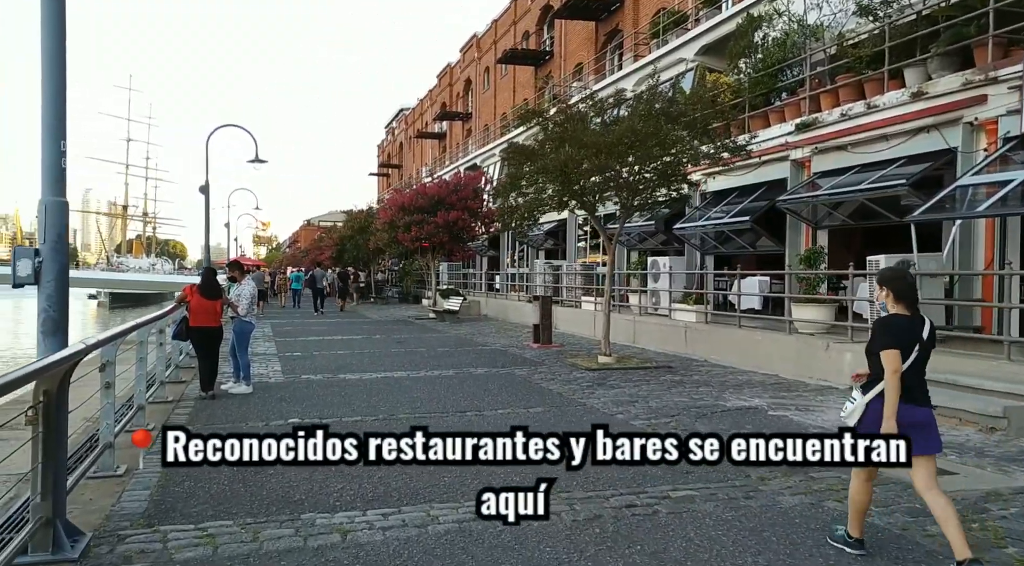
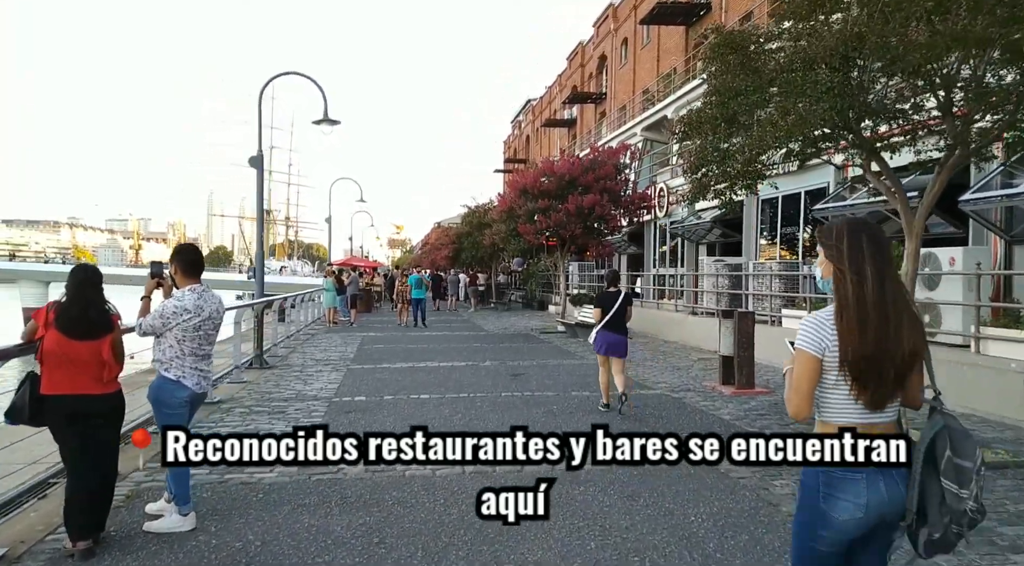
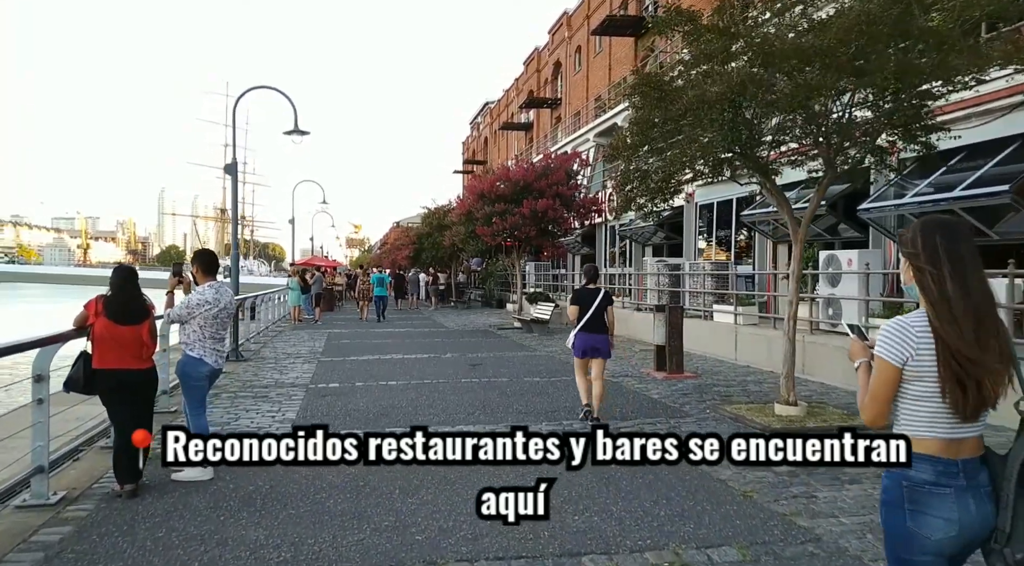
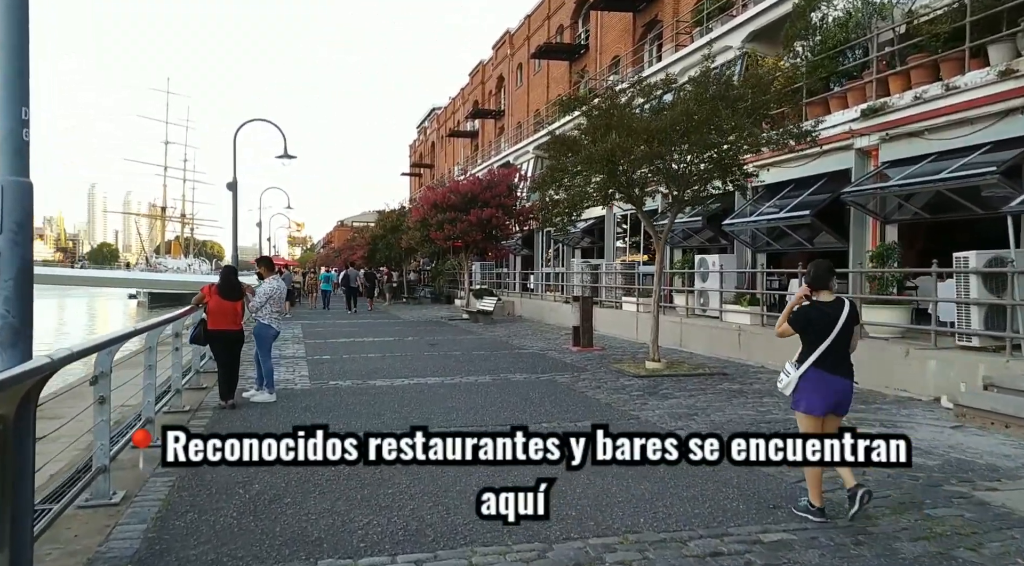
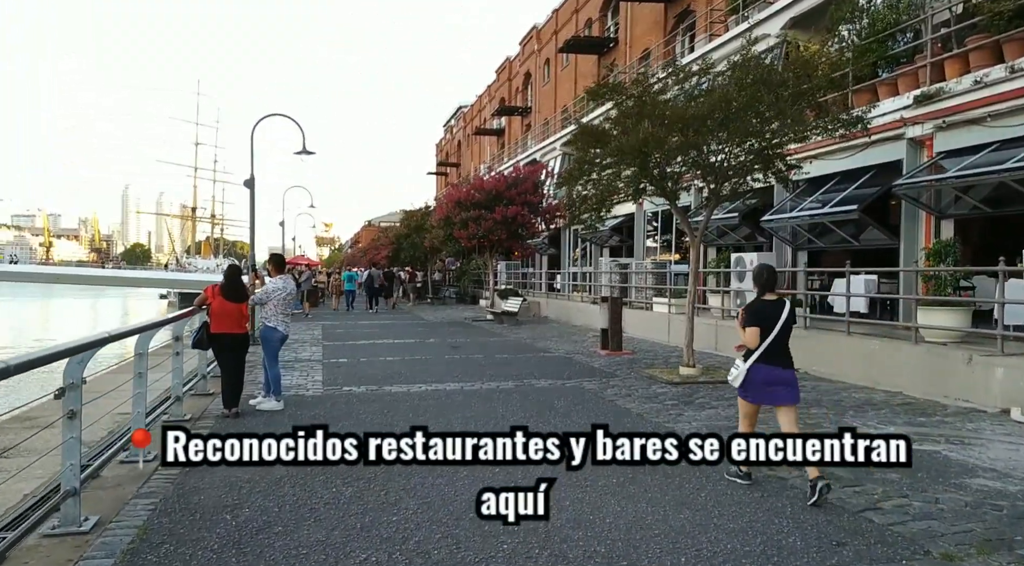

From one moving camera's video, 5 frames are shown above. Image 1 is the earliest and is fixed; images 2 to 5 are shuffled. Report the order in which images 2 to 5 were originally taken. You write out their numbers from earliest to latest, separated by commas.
4, 5, 3, 2
